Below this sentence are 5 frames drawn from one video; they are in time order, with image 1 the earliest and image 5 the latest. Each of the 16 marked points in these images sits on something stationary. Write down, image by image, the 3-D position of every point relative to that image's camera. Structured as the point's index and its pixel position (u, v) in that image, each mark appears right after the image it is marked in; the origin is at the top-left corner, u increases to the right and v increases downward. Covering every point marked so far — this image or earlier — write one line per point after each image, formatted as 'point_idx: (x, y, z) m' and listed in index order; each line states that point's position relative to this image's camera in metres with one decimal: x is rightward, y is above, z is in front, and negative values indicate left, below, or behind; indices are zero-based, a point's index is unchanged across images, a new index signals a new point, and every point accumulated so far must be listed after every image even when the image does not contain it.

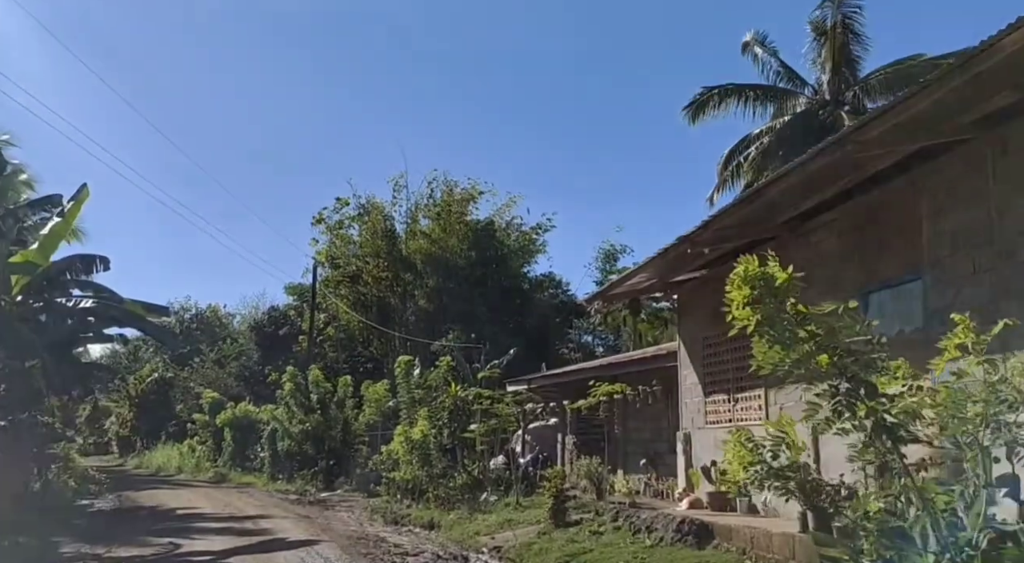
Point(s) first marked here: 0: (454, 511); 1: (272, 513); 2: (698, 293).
0: (-1.1, -4.2, +13.1) m
1: (-5.1, -4.9, +15.1) m
2: (+2.6, -0.2, +10.1) m
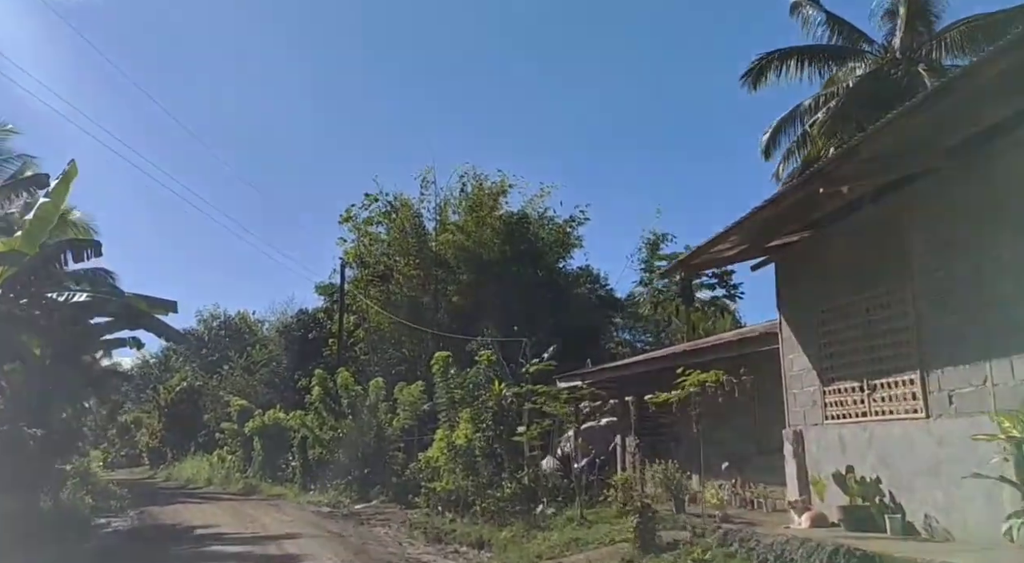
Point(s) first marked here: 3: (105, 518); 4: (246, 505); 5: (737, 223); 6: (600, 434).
0: (-0.1, -3.9, +11.3) m
1: (-4.0, -4.7, +13.5) m
2: (+3.4, +0.3, +8.2) m
3: (-10.2, -5.9, +17.6) m
4: (-7.5, -6.3, +20.0) m
5: (+2.4, +0.6, +7.7) m
6: (+1.8, -3.1, +14.5) m
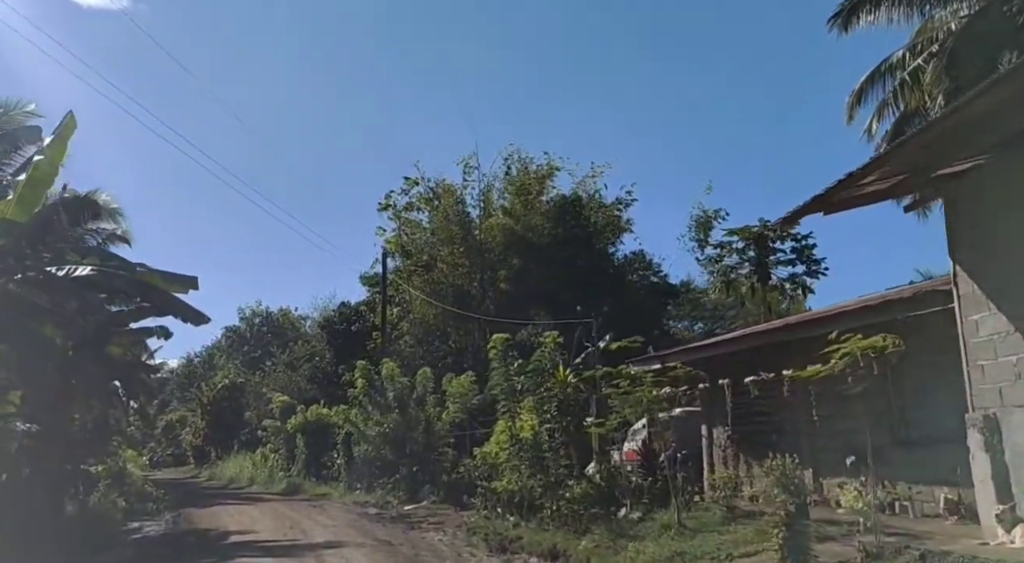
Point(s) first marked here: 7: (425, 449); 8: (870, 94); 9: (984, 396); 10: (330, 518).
0: (+1.0, -3.4, +9.5) m
1: (-2.8, -4.3, +11.9) m
2: (+4.2, +0.8, +6.2) m
3: (-8.7, -5.6, +16.4) m
4: (-5.9, -5.9, +18.6) m
5: (+3.1, +1.2, +5.7) m
6: (+3.0, -2.5, +12.6) m
7: (-2.4, -4.6, +19.5) m
8: (+9.1, +4.8, +18.0) m
9: (+4.1, -1.0, +6.2) m
10: (-4.1, -5.3, +15.9) m
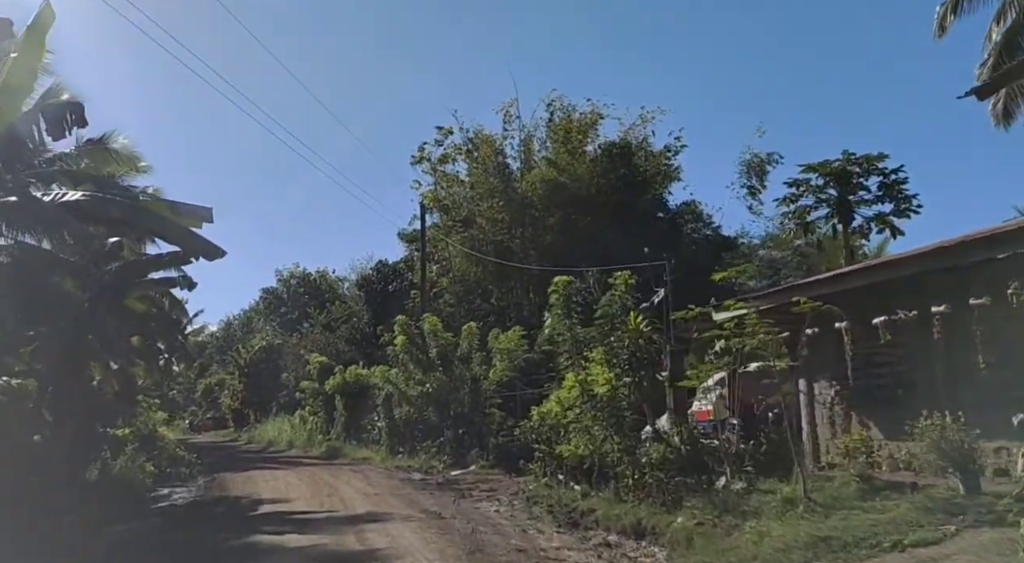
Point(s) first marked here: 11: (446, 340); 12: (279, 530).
0: (+1.8, -2.5, +7.9) m
1: (-1.8, -3.3, +10.5) m
2: (+4.8, +1.6, +4.2) m
3: (-7.5, -4.5, +15.3) m
4: (-4.5, -4.7, +17.4) m
5: (+3.7, +1.9, +3.8) m
6: (+4.0, -1.5, +10.8) m
7: (-1.0, -3.2, +18.0) m
8: (+10.2, +6.2, +15.5) m
9: (+4.7, -0.3, +4.3) m
10: (-2.9, -4.2, +14.6) m
11: (-1.8, -1.6, +18.9) m
12: (-2.9, -3.2, +9.1) m
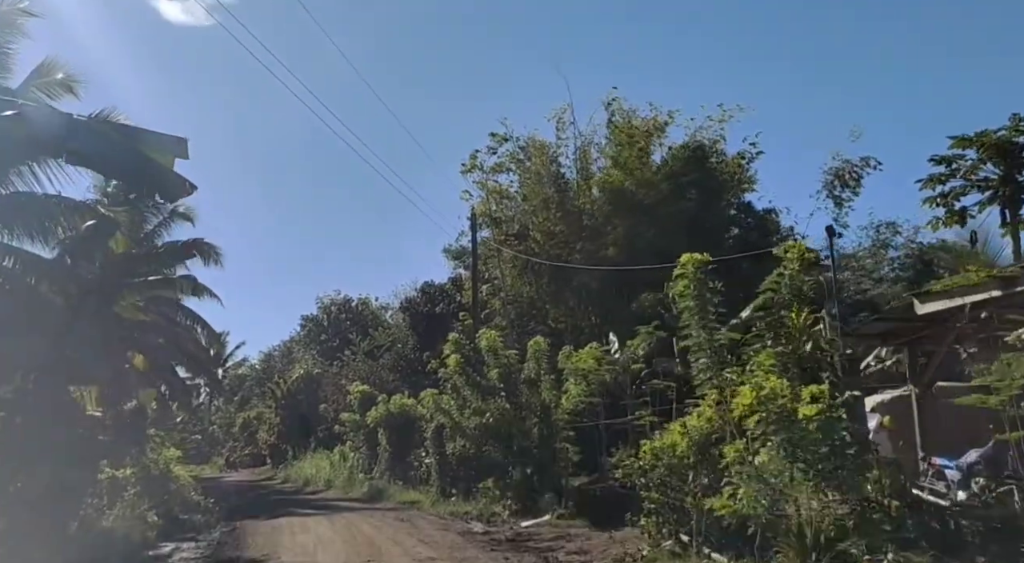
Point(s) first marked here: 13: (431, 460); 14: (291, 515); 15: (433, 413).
0: (+2.9, -2.1, +4.5) m
1: (-0.6, -3.1, +7.3) m
2: (+5.5, +2.2, +0.9) m
3: (-5.9, -4.6, +12.4) m
4: (-2.9, -4.8, +14.3) m
5: (+4.5, +2.5, +0.5) m
6: (+5.2, -1.2, +7.4) m
7: (+0.6, -3.4, +14.8) m
8: (+11.6, +6.4, +12.1) m
9: (+5.5, +0.3, +0.9) m
10: (-1.4, -4.2, +11.4) m
11: (-0.1, -1.8, +15.7) m
12: (-1.8, -2.9, +6.0) m
13: (-2.1, -4.7, +18.8) m
14: (-4.9, -5.3, +16.0) m
15: (-1.9, -3.3, +18.0) m
